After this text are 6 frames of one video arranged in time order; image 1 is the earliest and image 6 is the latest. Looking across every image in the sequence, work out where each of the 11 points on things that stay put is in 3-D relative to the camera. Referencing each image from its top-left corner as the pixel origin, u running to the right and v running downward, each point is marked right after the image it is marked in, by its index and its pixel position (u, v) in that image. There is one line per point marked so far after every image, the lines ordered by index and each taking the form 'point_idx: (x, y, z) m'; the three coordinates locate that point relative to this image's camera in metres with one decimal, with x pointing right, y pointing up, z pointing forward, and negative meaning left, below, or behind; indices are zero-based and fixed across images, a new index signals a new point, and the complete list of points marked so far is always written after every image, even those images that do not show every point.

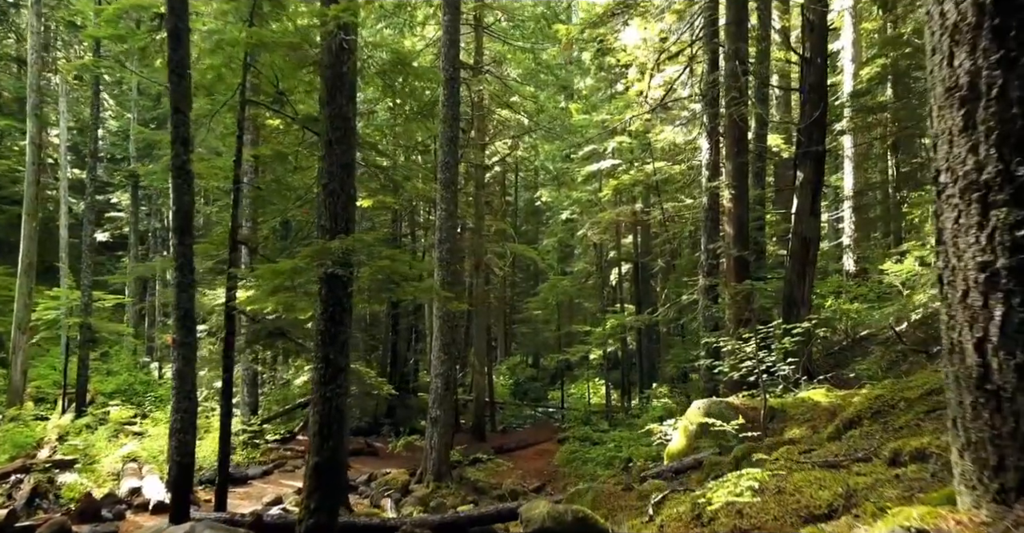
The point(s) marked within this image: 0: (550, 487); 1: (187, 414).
0: (+0.8, -4.8, +18.8) m
1: (-3.7, -1.7, +9.7) m
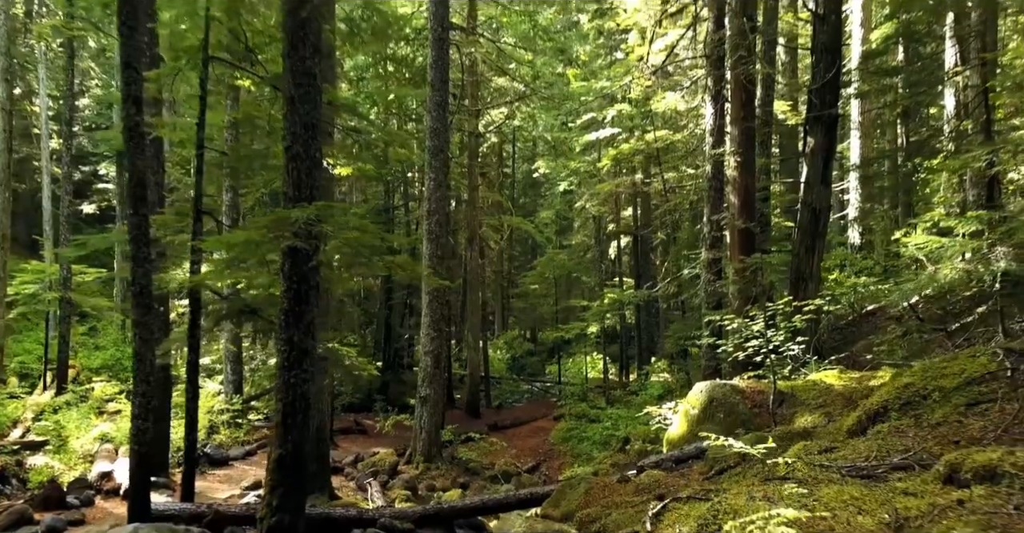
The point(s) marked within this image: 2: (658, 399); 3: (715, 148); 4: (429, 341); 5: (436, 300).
0: (+0.7, -4.3, +18.1) m
1: (-3.8, -1.4, +8.9) m
2: (+3.3, -2.9, +19.1) m
3: (+3.4, +2.0, +14.1) m
4: (-1.6, -1.5, +16.5) m
5: (-1.5, -0.7, +16.5) m
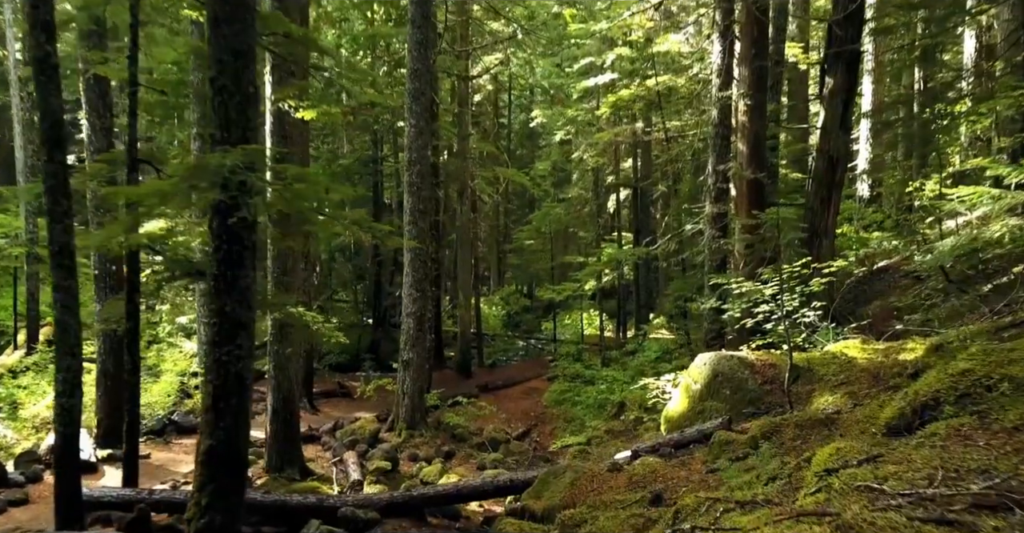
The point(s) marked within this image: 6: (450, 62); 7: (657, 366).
0: (+0.5, -3.3, +17.2) m
1: (-4.1, -1.0, +7.8) m
2: (+3.1, -2.0, +18.1) m
3: (+3.2, +2.6, +12.8) m
4: (-1.8, -0.6, +15.4) m
5: (-1.7, +0.1, +15.3) m
6: (-1.4, +4.8, +19.9) m
7: (+3.0, -2.1, +17.5) m
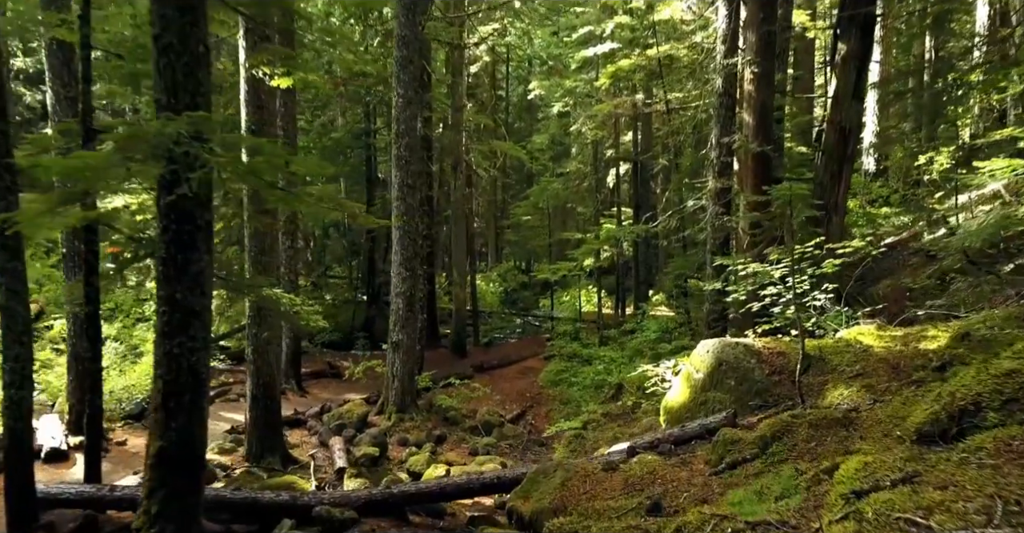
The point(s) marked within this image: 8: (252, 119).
0: (+0.4, -2.9, +16.6) m
1: (-4.2, -0.8, +7.2) m
2: (+2.9, -1.5, +17.5) m
3: (+3.0, +3.0, +12.0) m
4: (-1.9, -0.3, +14.8) m
5: (-1.8, +0.5, +14.7) m
6: (-1.6, +5.3, +19.2) m
7: (+2.9, -1.6, +16.9) m
8: (-3.2, +1.8, +10.6) m
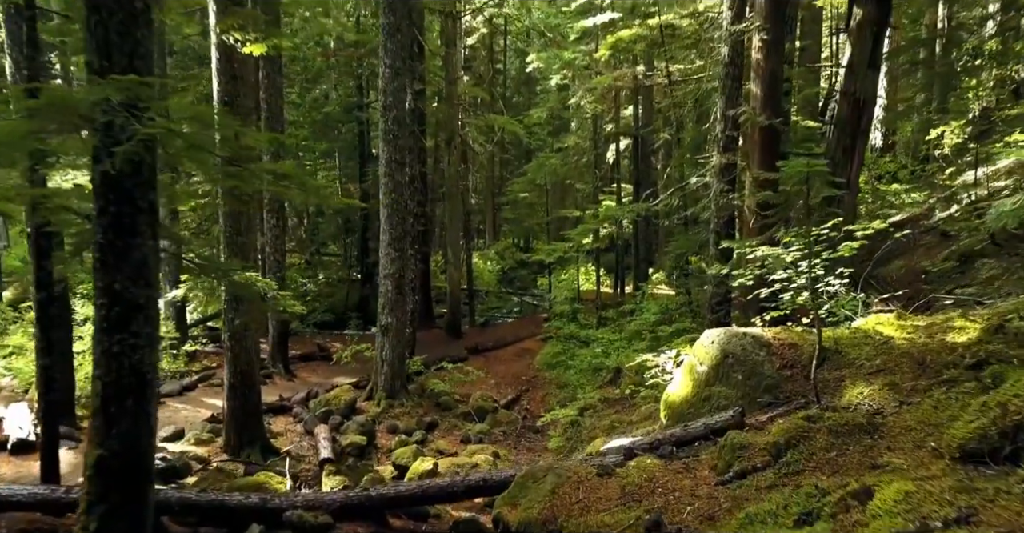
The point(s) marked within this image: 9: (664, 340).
0: (+0.3, -2.5, +16.1) m
1: (-4.3, -0.7, +6.6) m
2: (+2.8, -1.1, +16.9) m
3: (+2.9, +3.2, +11.3) m
4: (-2.0, +0.1, +14.1) m
5: (-1.9, +0.9, +14.0) m
6: (-1.7, +5.8, +18.4) m
7: (+2.8, -1.2, +16.3) m
8: (-3.3, +2.1, +9.9) m
9: (+2.8, -1.3, +15.4) m
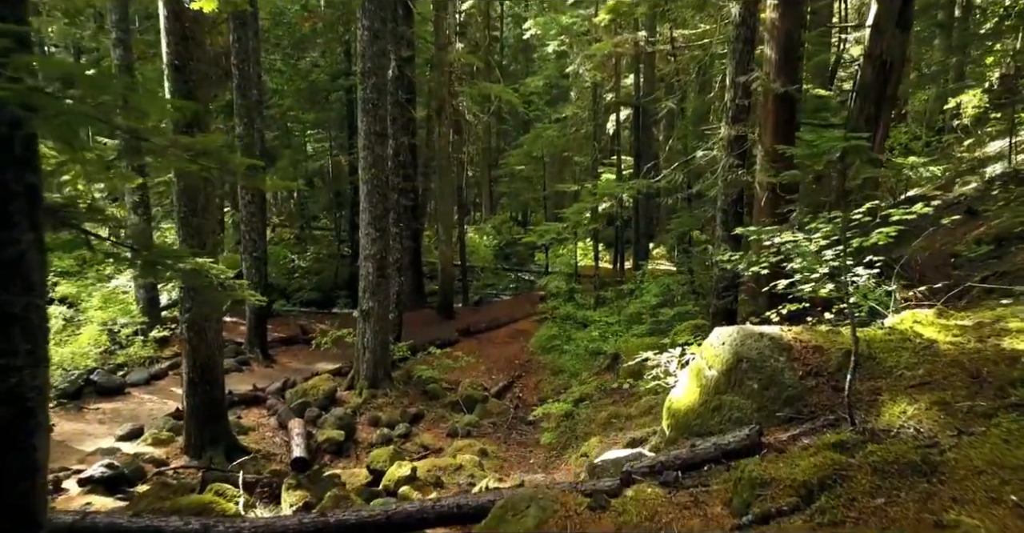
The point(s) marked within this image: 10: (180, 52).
0: (+0.1, -2.1, +15.1) m
1: (-4.4, -0.6, +5.6) m
2: (+2.7, -0.7, +15.9) m
3: (+2.8, +3.4, +10.2) m
4: (-2.2, +0.4, +13.1) m
5: (-2.1, +1.2, +13.0) m
6: (-1.8, +6.2, +17.2) m
7: (+2.6, -0.8, +15.3) m
8: (-3.5, +2.2, +8.8) m
9: (+2.6, -1.0, +14.5) m
10: (-3.4, +2.2, +8.8) m
